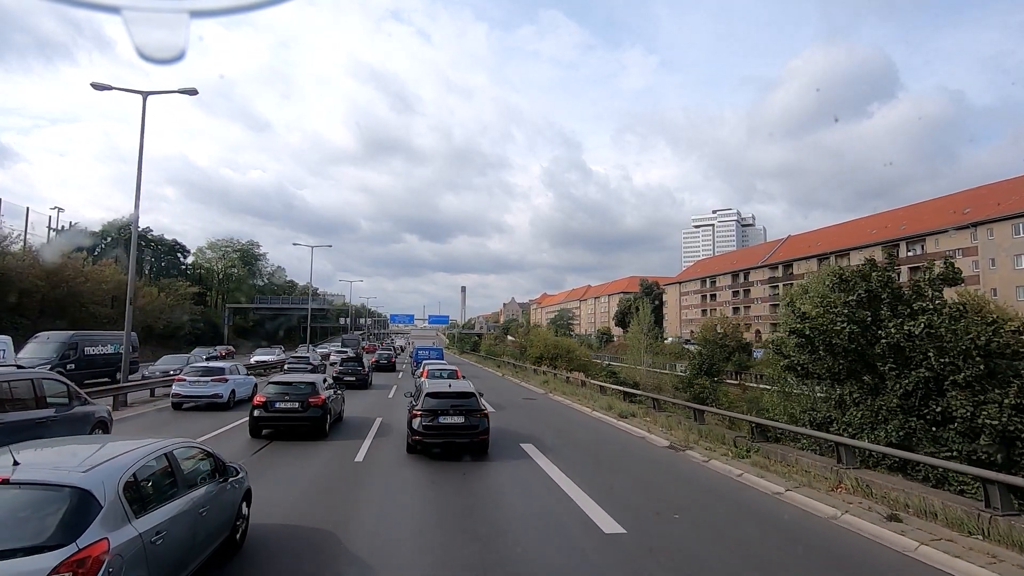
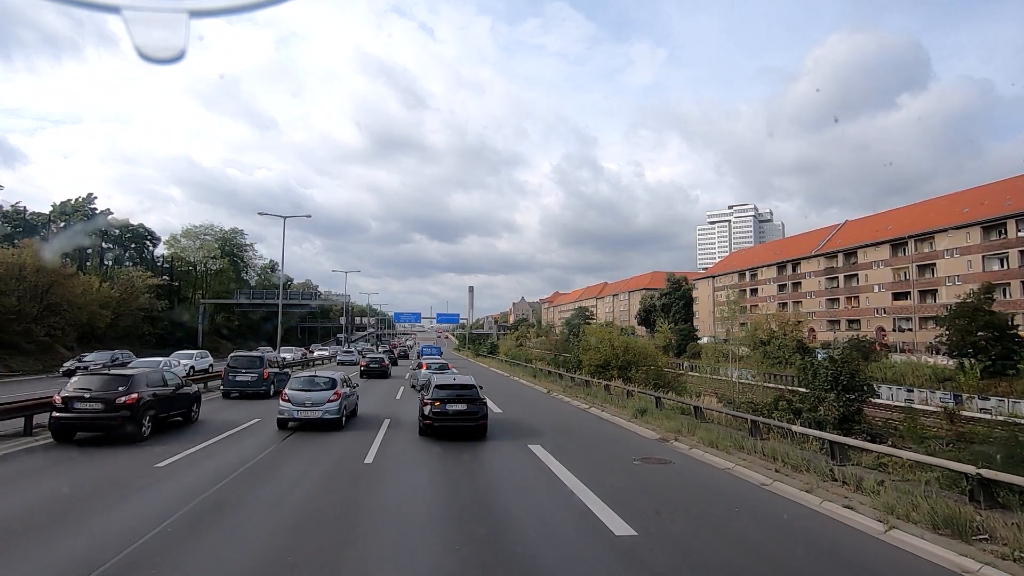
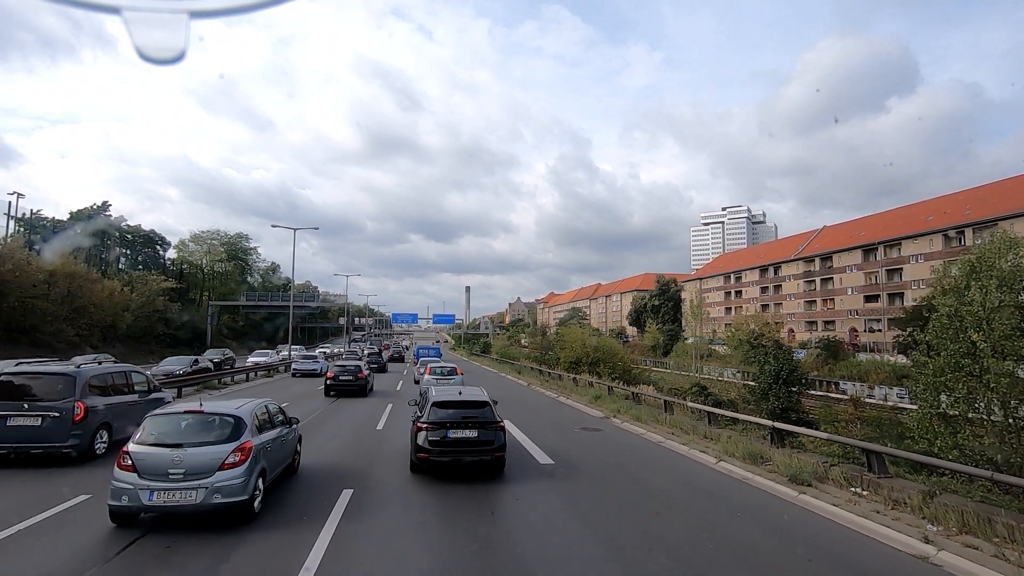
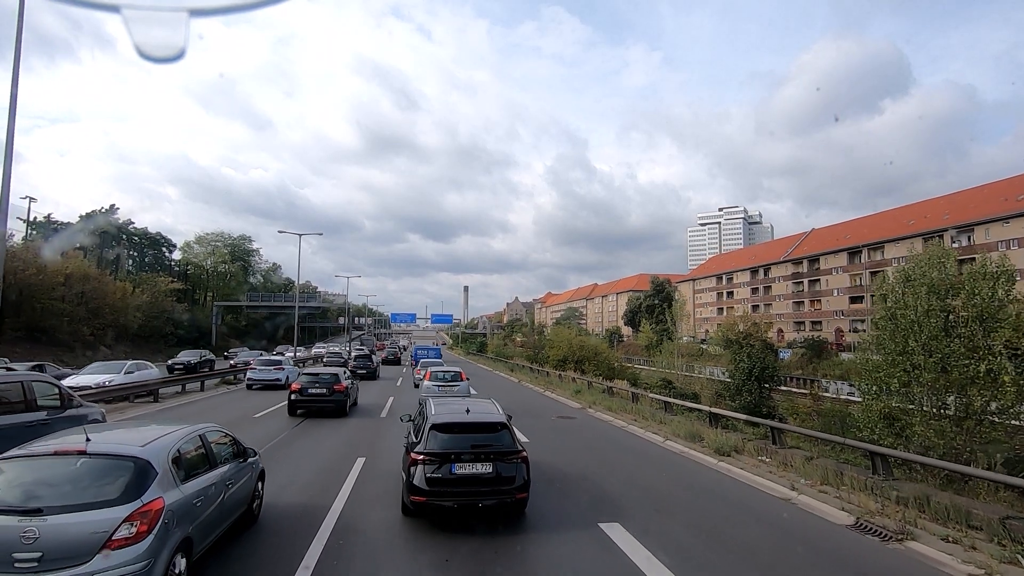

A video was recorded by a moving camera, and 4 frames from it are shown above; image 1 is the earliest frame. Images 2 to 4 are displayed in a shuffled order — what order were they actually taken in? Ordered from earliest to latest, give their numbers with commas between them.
4, 3, 2
